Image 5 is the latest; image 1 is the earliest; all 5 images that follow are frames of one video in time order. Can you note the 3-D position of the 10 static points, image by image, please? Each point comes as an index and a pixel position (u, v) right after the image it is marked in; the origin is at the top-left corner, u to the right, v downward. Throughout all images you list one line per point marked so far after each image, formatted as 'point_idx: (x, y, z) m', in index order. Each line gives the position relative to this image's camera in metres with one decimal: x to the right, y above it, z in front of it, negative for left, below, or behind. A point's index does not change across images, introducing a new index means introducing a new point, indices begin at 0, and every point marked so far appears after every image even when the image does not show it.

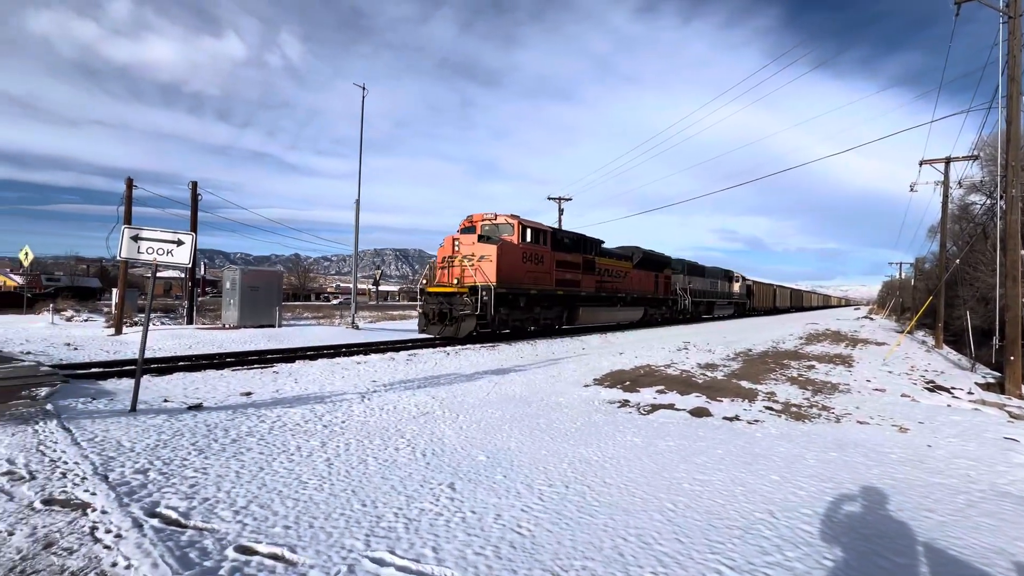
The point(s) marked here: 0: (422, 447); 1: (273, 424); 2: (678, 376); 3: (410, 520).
0: (-1.0, -1.7, +4.9) m
1: (-2.8, -1.6, +5.5) m
2: (+3.5, -1.9, +9.9) m
3: (-0.7, -1.6, +3.2) m
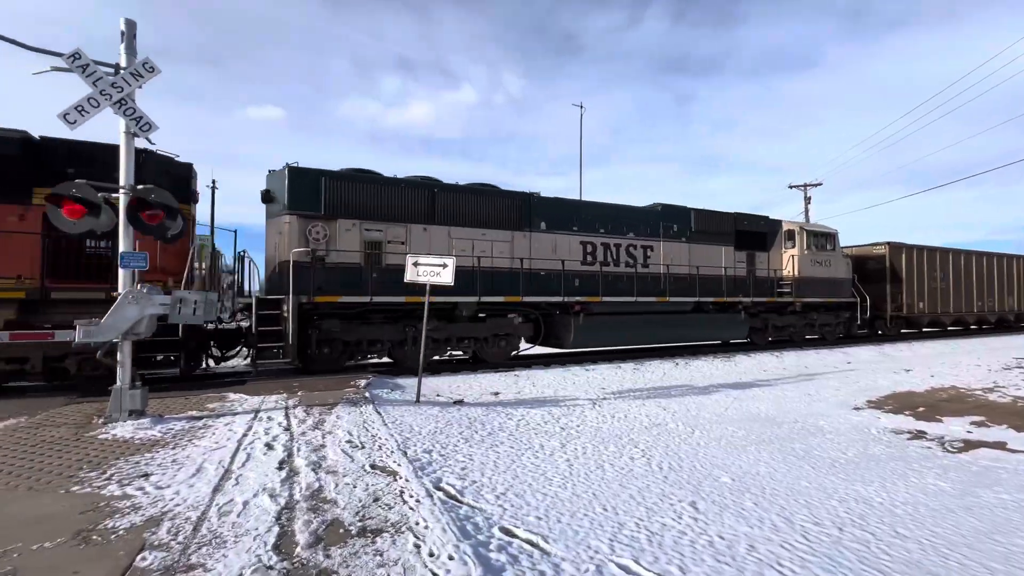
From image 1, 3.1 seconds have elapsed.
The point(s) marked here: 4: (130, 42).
0: (+1.5, -1.8, +4.8) m
1: (+0.1, -1.8, +6.2) m
2: (+7.7, -1.8, +7.2) m
3: (+0.9, -1.6, +3.1) m
4: (-4.6, +2.9, +5.6) m
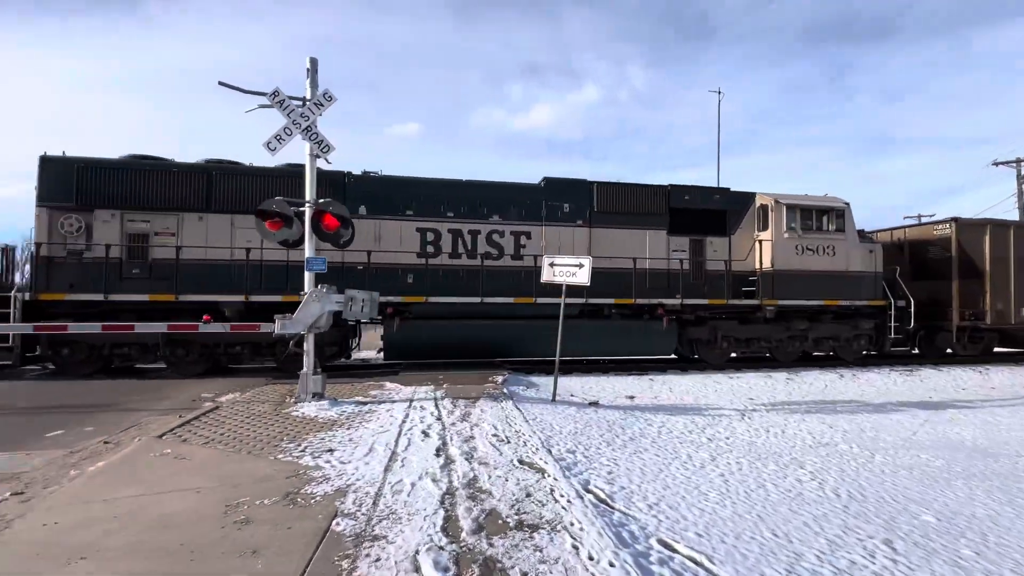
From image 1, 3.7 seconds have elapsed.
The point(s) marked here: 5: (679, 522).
0: (+2.9, -1.8, +4.2) m
1: (+1.9, -1.8, +5.9) m
2: (+9.5, -1.8, +4.9) m
3: (+1.9, -1.7, +2.7) m
4: (-2.8, +2.9, +6.6) m
5: (+1.1, -1.6, +3.2) m
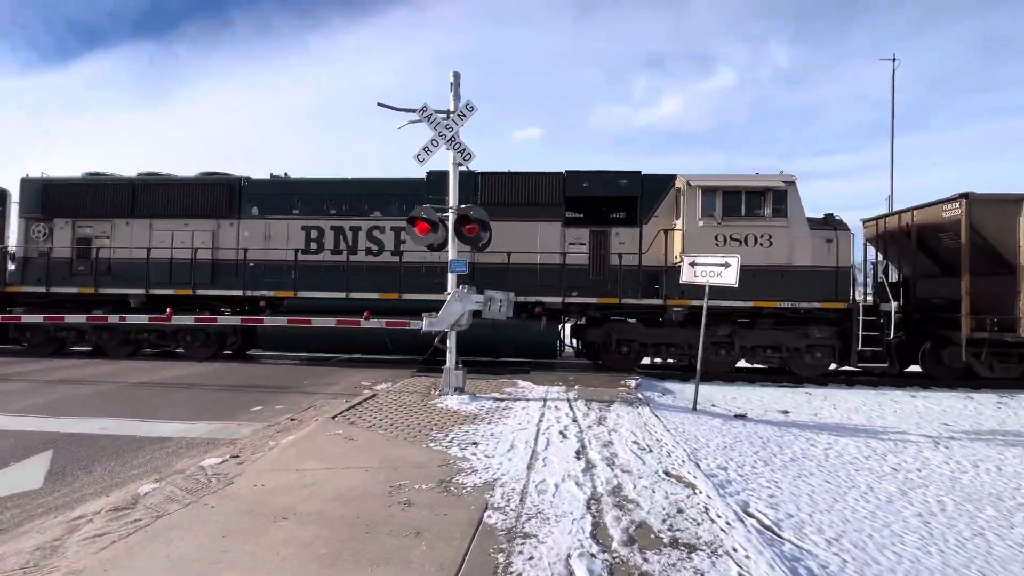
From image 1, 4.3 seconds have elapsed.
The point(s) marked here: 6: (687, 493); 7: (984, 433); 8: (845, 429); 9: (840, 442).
0: (+4.0, -1.8, +3.3) m
1: (+3.5, -1.8, +5.2) m
2: (+10.6, -1.9, +2.3) m
3: (+2.7, -1.7, +2.1) m
4: (-0.8, +2.9, +7.0) m
5: (+2.1, -1.6, +2.7) m
6: (+1.3, -1.5, +3.5) m
7: (+6.3, -1.9, +6.3) m
8: (+4.5, -1.9, +6.2) m
9: (+3.9, -1.8, +5.6) m
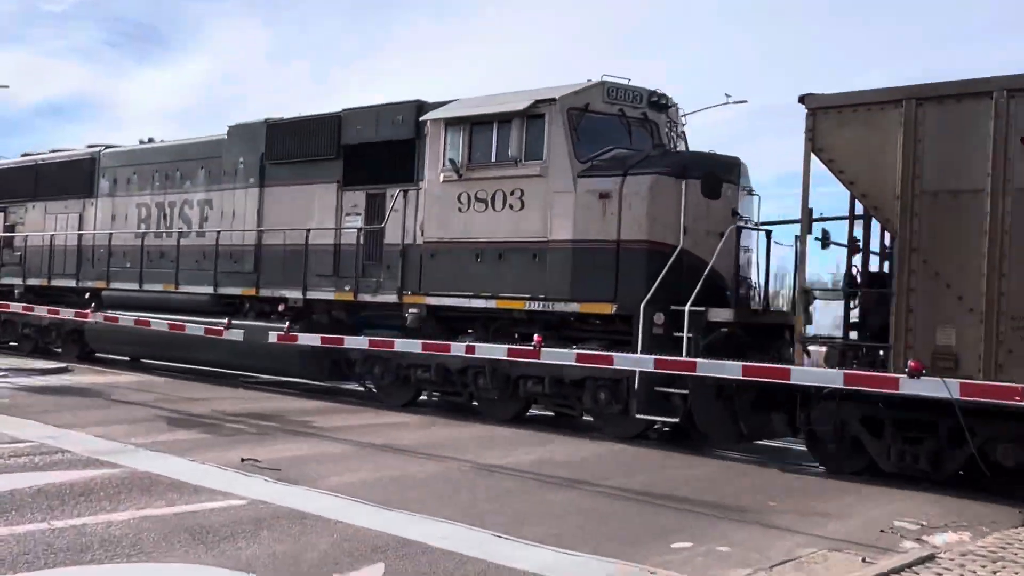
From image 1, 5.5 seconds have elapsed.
0: (+5.8, -2.2, -2.9) m
1: (+6.3, -2.1, -1.0) m
2: (+10.8, -2.5, -7.2) m
3: (+4.0, -2.1, -3.2) m
4: (+3.7, +2.8, +2.6) m
5: (+3.8, -1.9, -2.3) m
6: (+3.6, -1.8, -1.3) m
7: (+9.3, -2.3, -1.6) m
8: (+7.8, -2.2, -0.6) m
9: (+6.9, -2.2, -0.9) m
